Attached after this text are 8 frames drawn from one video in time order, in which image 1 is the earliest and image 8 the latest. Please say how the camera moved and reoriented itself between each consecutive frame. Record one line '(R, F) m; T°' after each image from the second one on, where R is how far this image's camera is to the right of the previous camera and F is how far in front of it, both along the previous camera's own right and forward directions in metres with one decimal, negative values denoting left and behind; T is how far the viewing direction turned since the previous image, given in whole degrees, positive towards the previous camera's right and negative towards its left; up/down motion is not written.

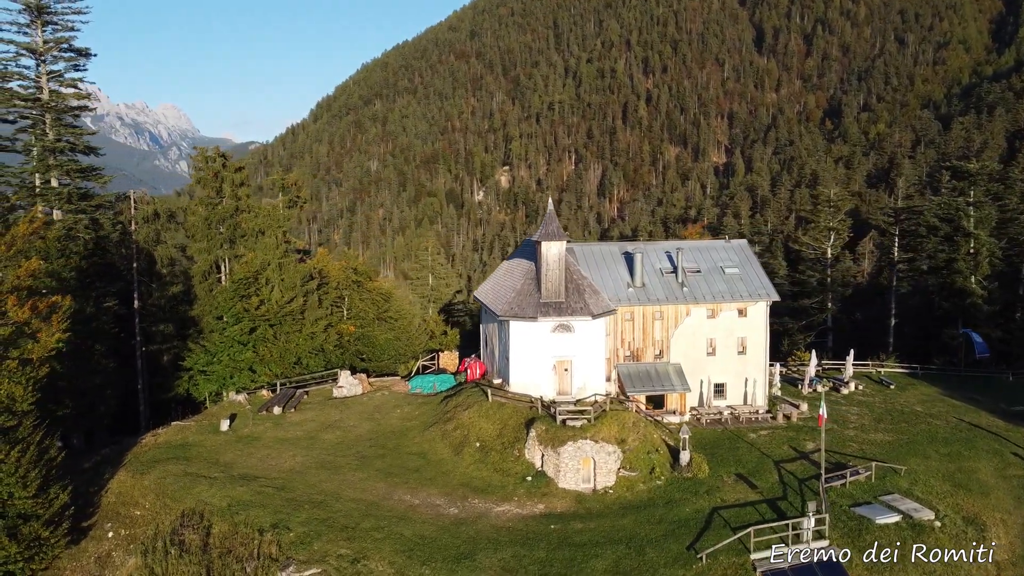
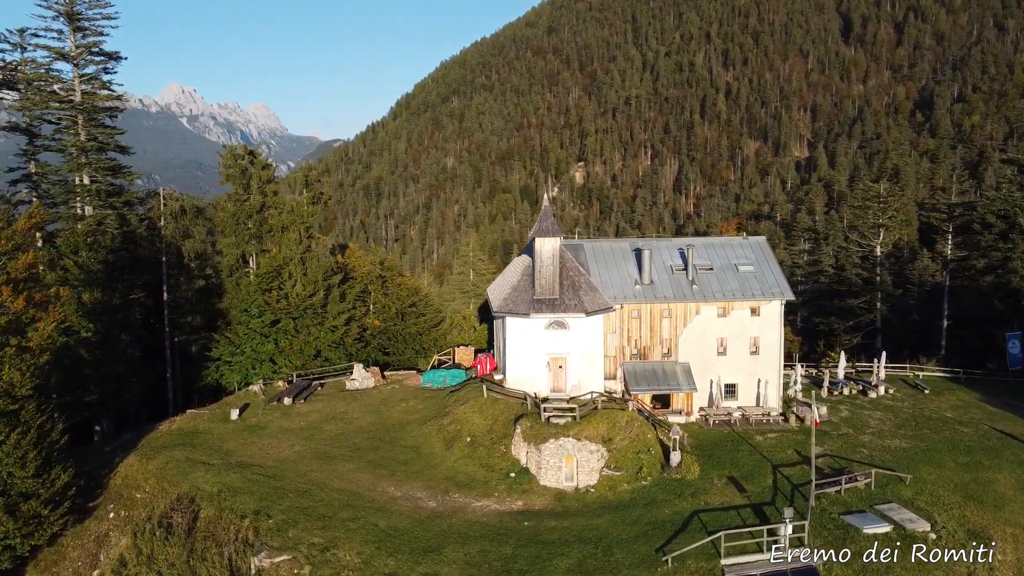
(+2.6, +0.3) m; -4°
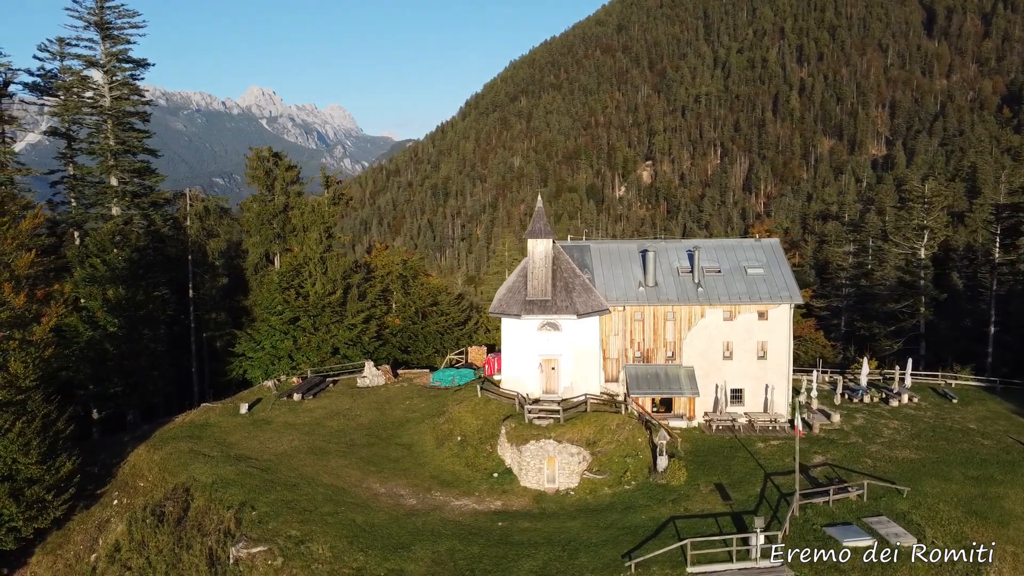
(+2.3, +0.1) m; -4°
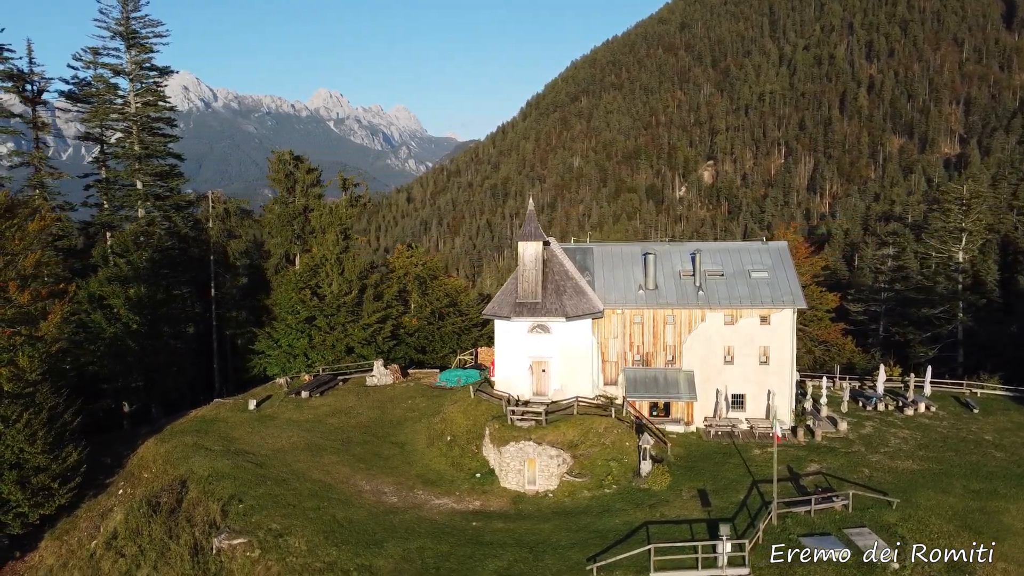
(+2.2, -0.1) m; -3°
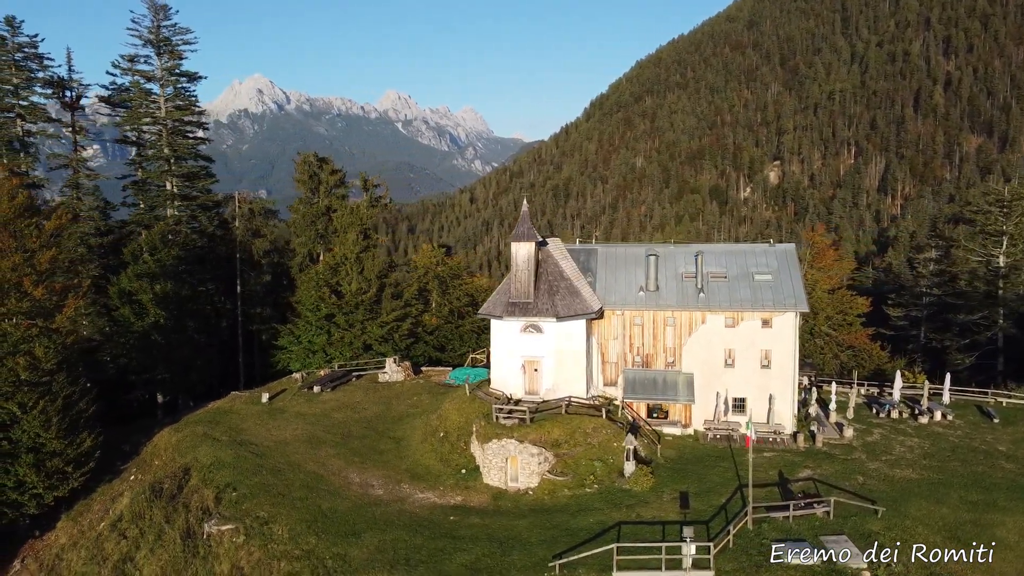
(+2.2, -0.4) m; -4°
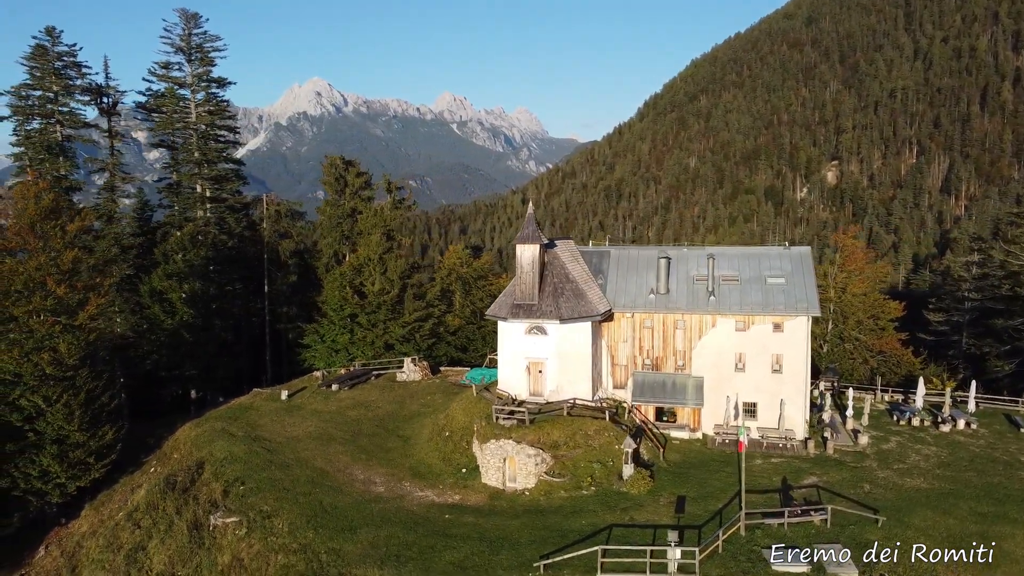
(+1.5, -0.3) m; -3°
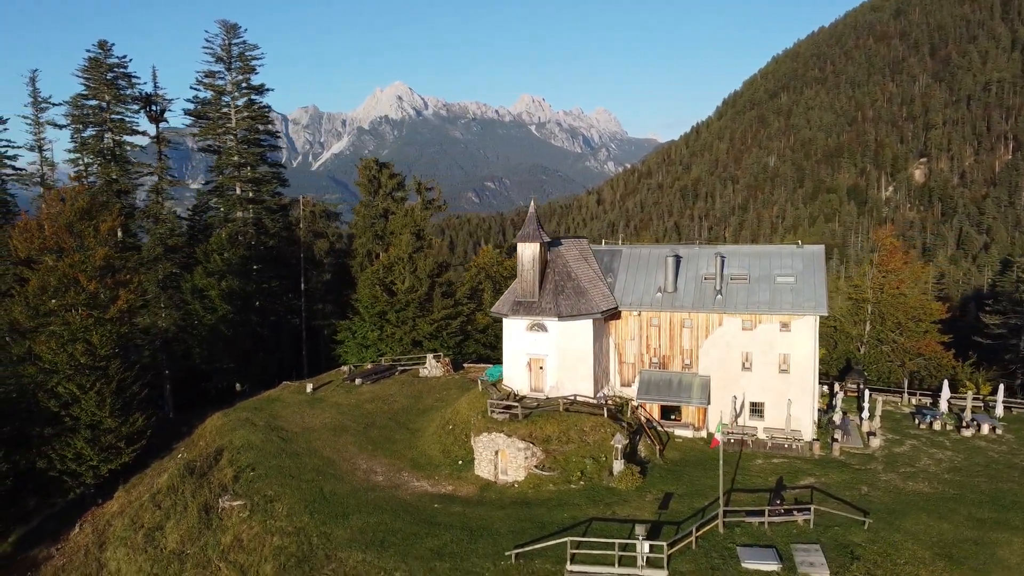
(+2.5, -0.7) m; -5°
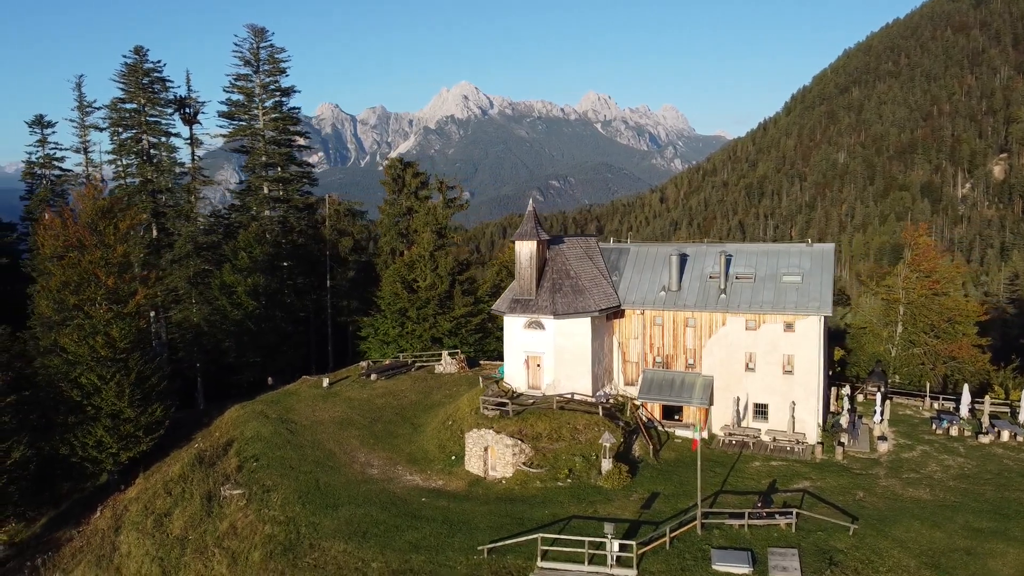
(+2.2, -0.3) m; -4°
